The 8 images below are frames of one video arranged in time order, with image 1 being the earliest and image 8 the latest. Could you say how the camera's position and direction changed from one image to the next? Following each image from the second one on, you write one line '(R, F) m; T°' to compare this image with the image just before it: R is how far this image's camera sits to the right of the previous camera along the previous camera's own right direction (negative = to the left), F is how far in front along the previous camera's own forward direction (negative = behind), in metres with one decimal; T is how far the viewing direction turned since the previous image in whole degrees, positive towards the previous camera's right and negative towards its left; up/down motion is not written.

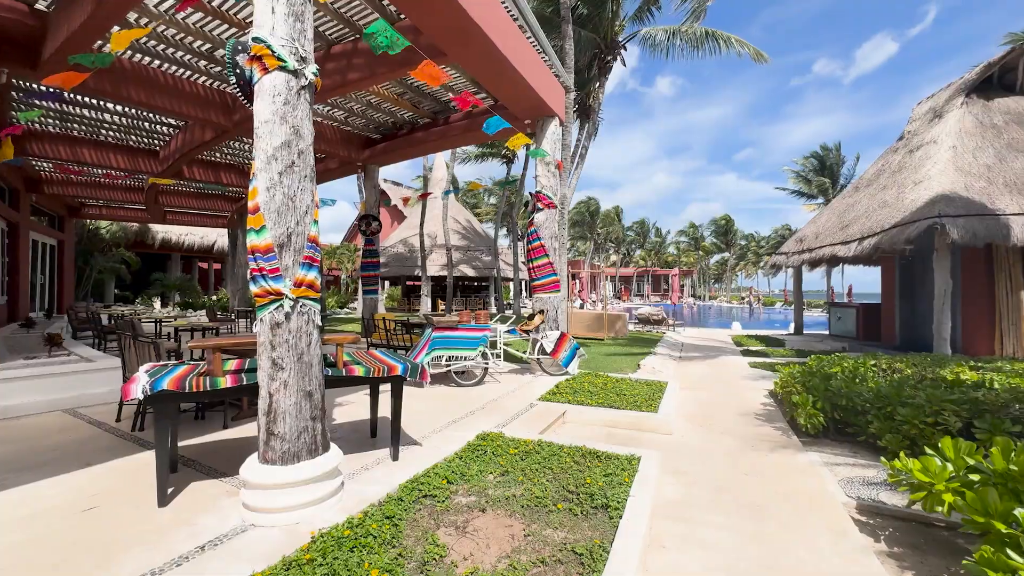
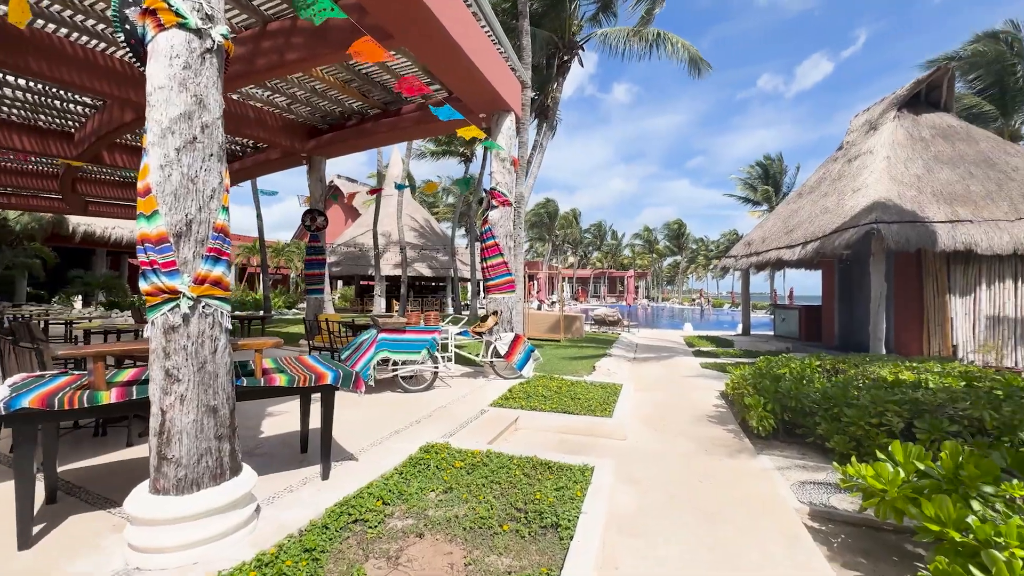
(+0.1, +0.3) m; +5°
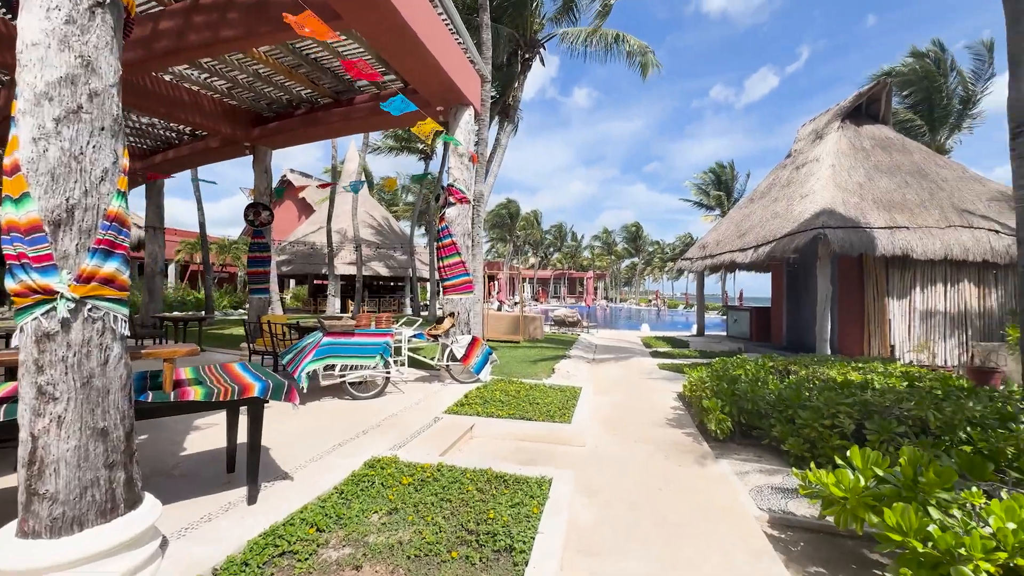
(0.0, +0.2) m; +5°
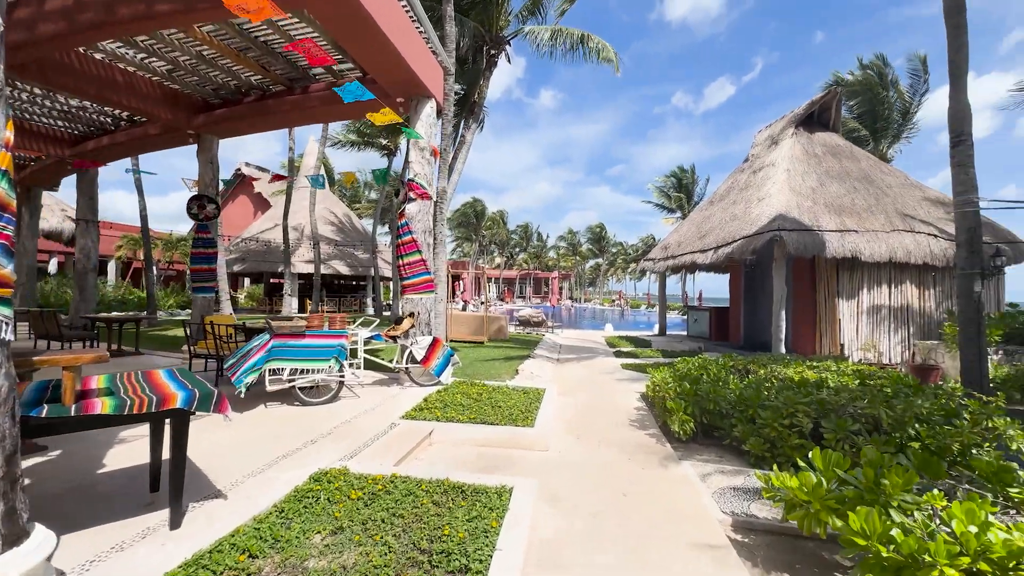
(0.0, +0.2) m; +4°
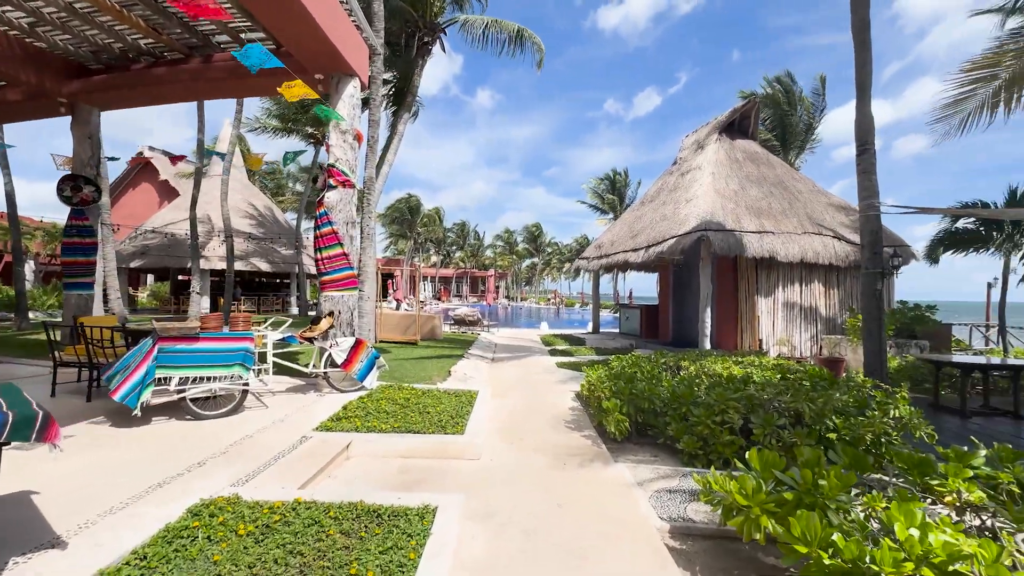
(+0.1, +0.3) m; +8°
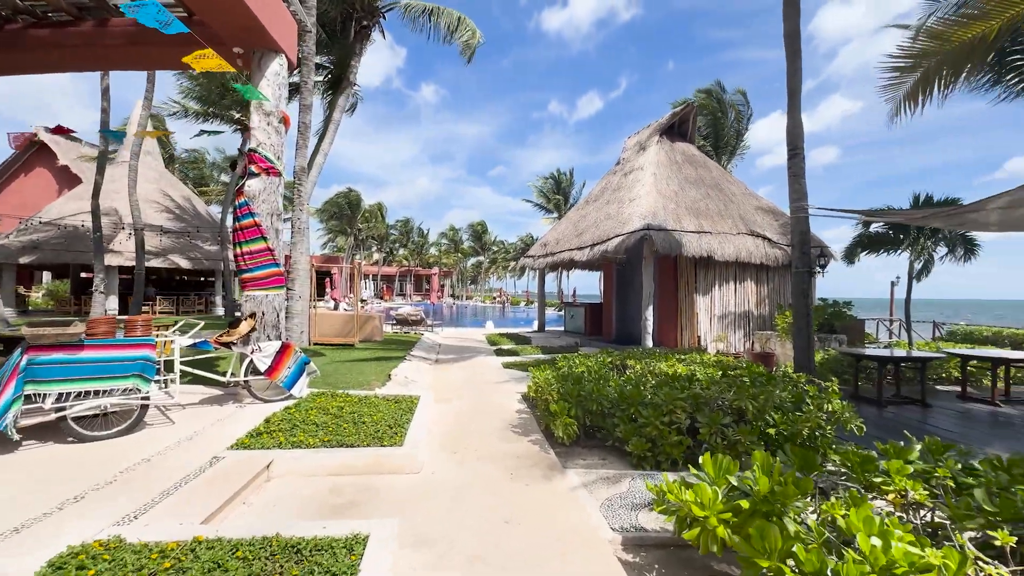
(0.0, +0.2) m; +7°
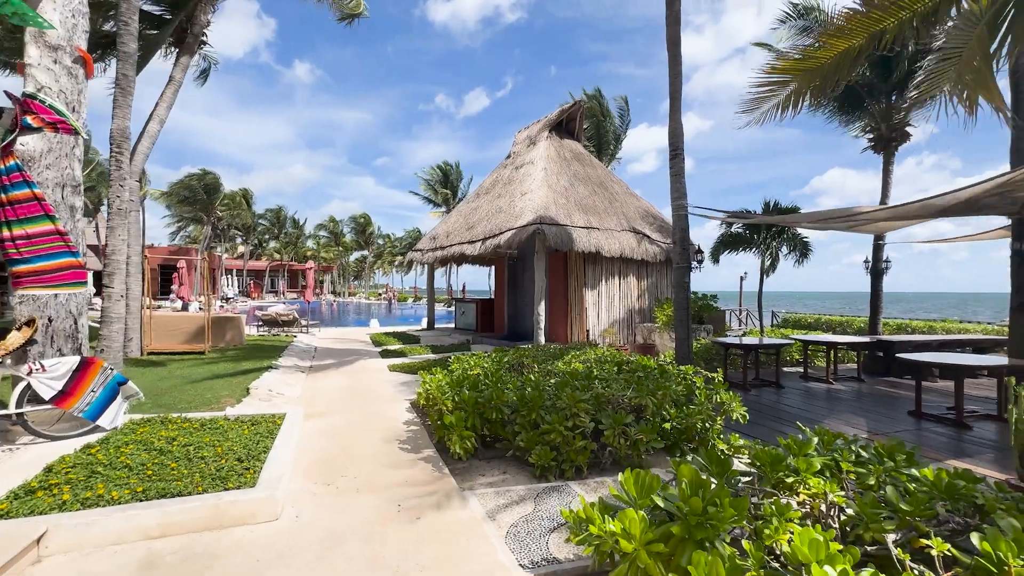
(0.0, +0.5) m; +14°
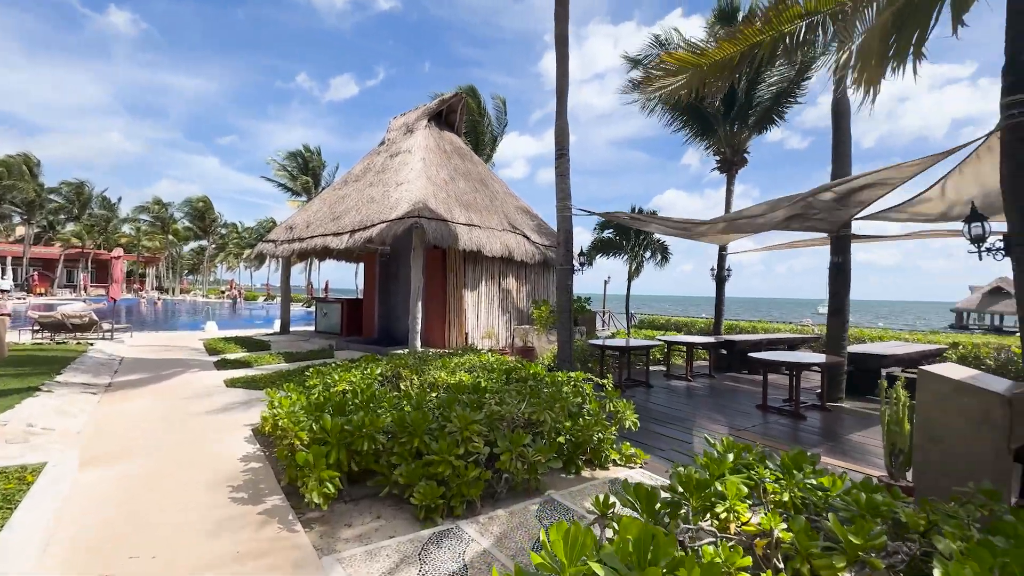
(-0.1, +0.6) m; +16°
